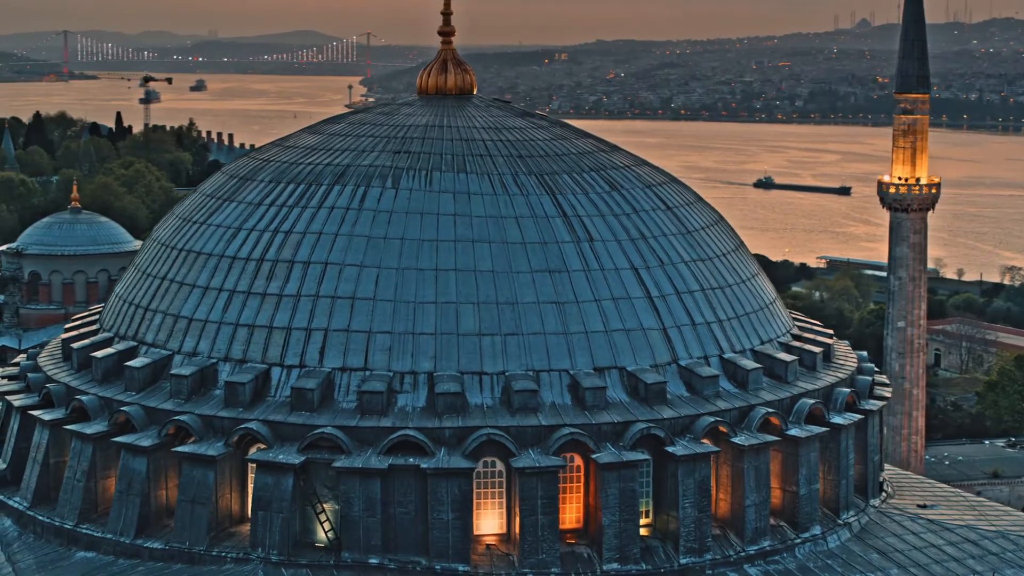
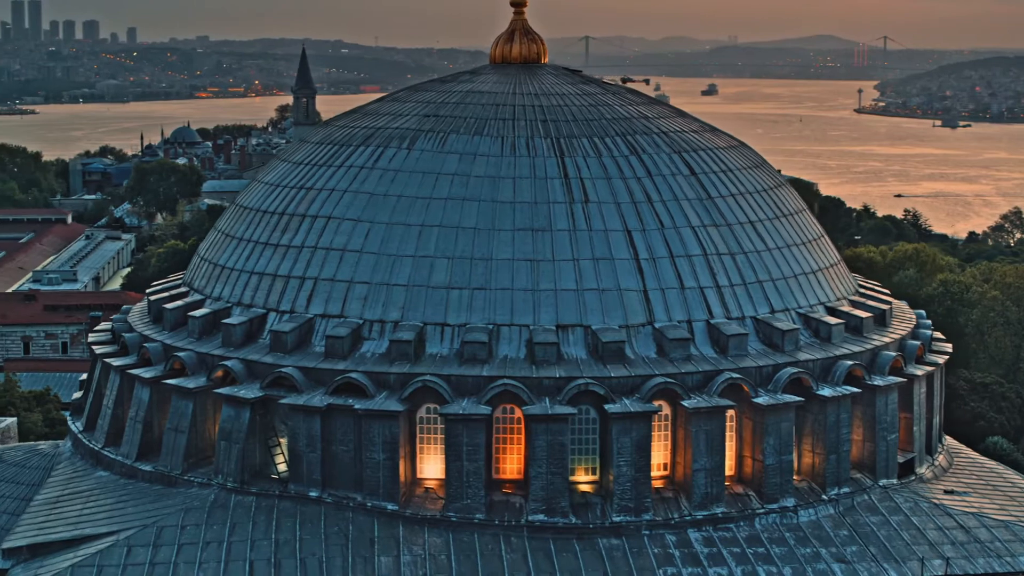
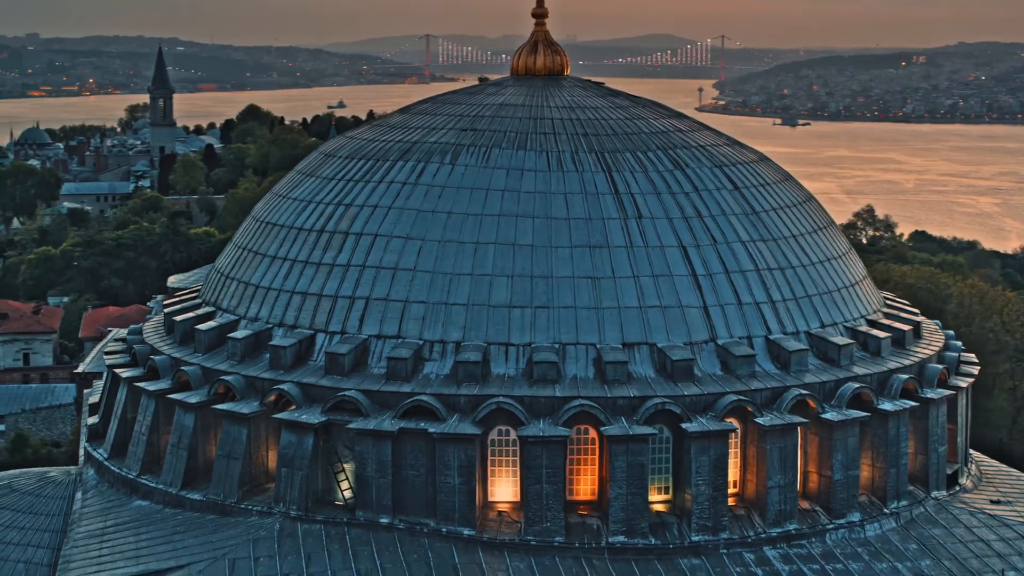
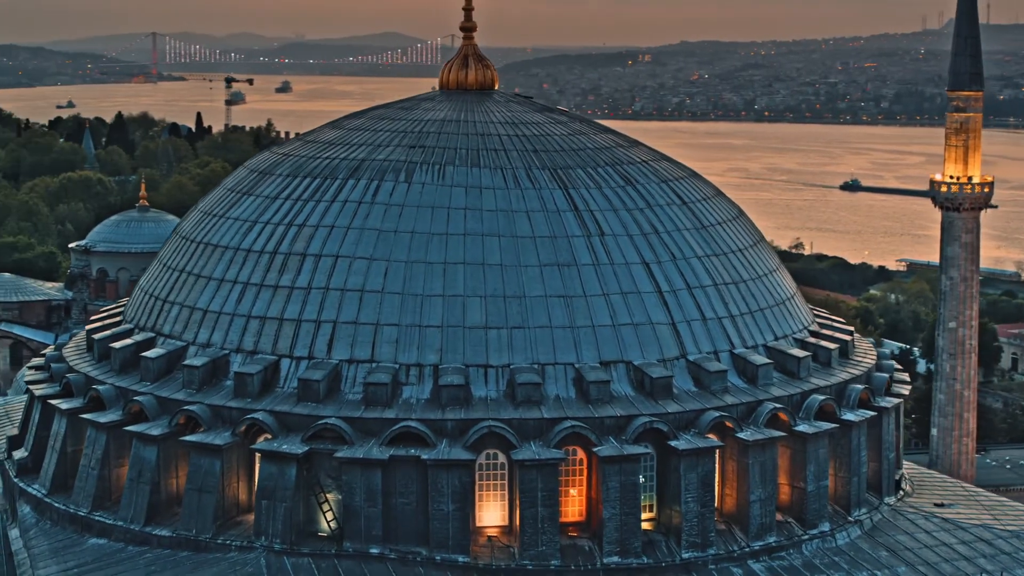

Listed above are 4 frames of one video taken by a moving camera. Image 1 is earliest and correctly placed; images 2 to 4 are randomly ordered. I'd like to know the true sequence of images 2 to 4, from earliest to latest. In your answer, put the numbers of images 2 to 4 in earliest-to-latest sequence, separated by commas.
4, 3, 2
